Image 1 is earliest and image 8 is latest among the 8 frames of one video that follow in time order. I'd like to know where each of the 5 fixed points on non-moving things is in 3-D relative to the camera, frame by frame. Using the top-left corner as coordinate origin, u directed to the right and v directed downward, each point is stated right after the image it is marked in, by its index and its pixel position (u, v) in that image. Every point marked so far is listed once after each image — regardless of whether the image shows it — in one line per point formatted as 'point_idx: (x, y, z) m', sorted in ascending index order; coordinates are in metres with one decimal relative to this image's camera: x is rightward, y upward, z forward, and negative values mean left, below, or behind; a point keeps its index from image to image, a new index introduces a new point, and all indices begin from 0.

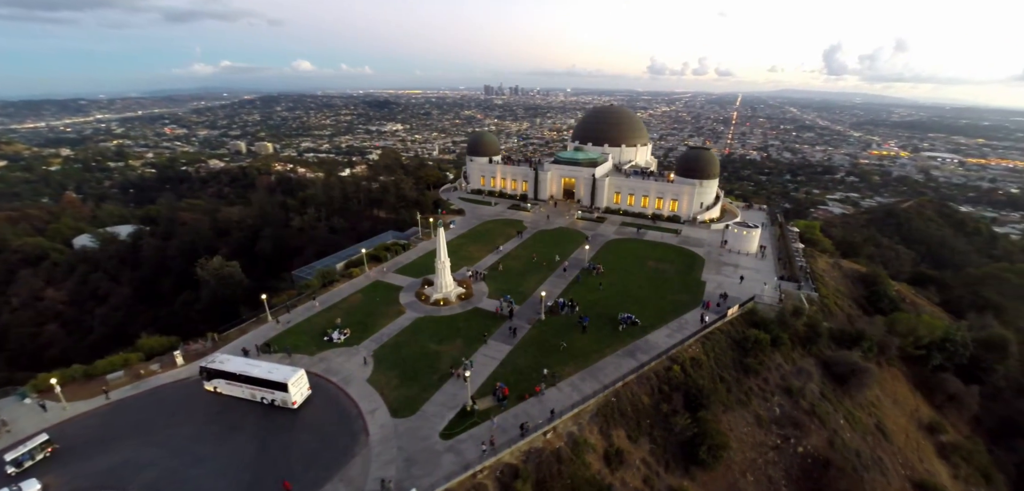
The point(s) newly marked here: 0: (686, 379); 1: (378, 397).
0: (+8.9, -6.7, +20.1) m
1: (-5.6, -6.6, +17.0) m
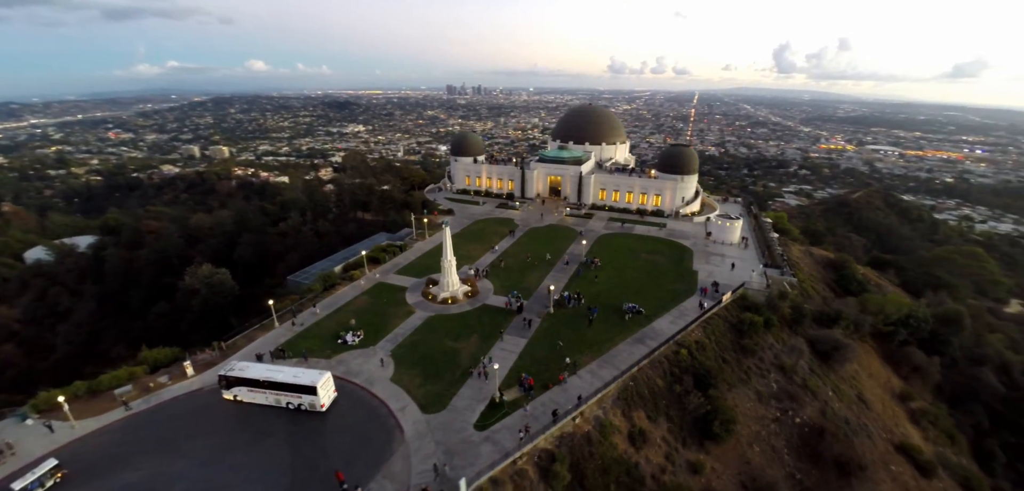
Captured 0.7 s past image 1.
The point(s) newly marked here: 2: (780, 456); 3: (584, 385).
0: (+9.7, -6.2, +21.2) m
1: (-4.5, -6.6, +17.2) m
2: (+13.6, -10.4, +19.8) m
3: (+3.5, -6.4, +18.1) m
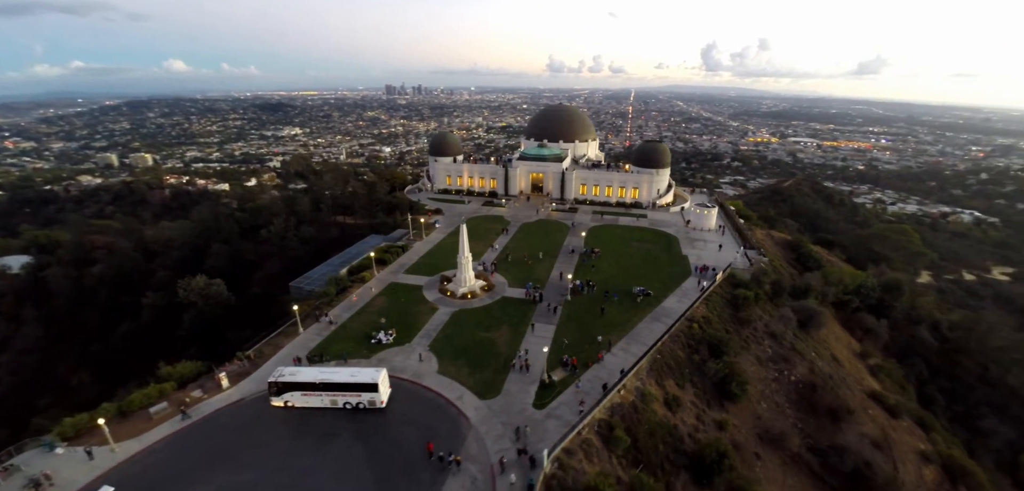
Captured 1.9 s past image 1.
0: (+11.4, -5.2, +23.5) m
1: (-2.3, -6.4, +17.9) m
2: (+15.6, -9.3, +22.4) m
3: (+5.5, -5.8, +19.6) m
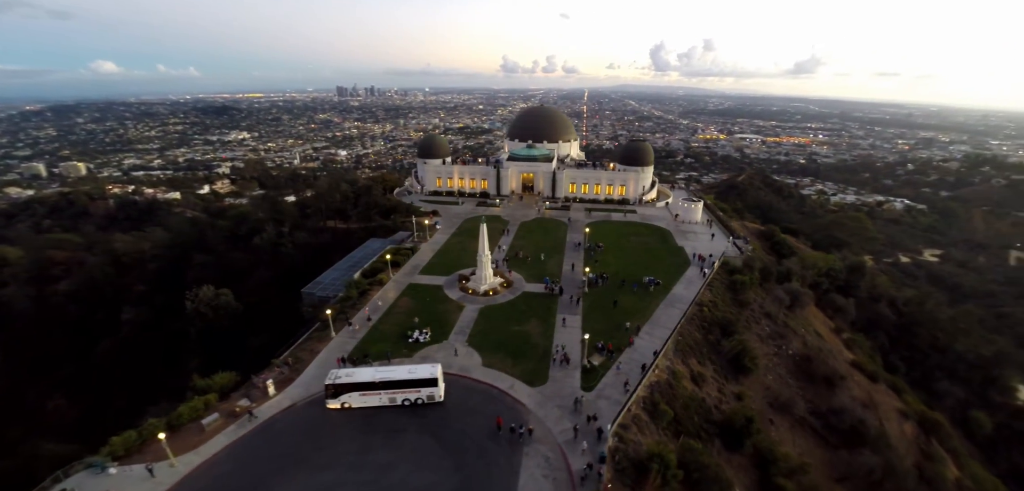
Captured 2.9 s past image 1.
0: (+12.9, -4.6, +25.5) m
1: (-0.2, -6.2, +18.8) m
2: (+17.4, -8.4, +24.8) m
3: (+7.4, -5.3, +21.2) m
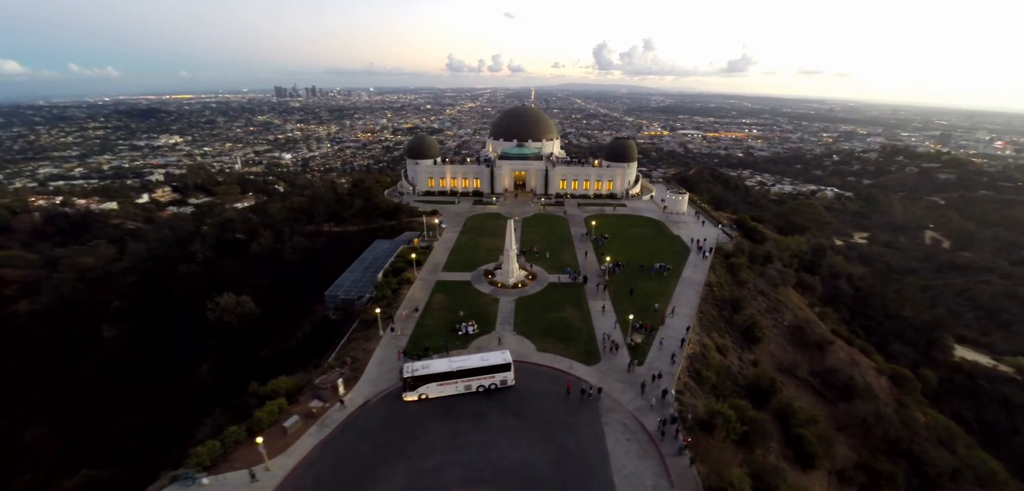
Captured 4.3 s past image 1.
0: (+15.0, -3.6, +28.3) m
1: (+2.6, -5.8, +20.4) m
2: (+19.6, -7.3, +28.1) m
3: (+9.9, -4.6, +23.5) m
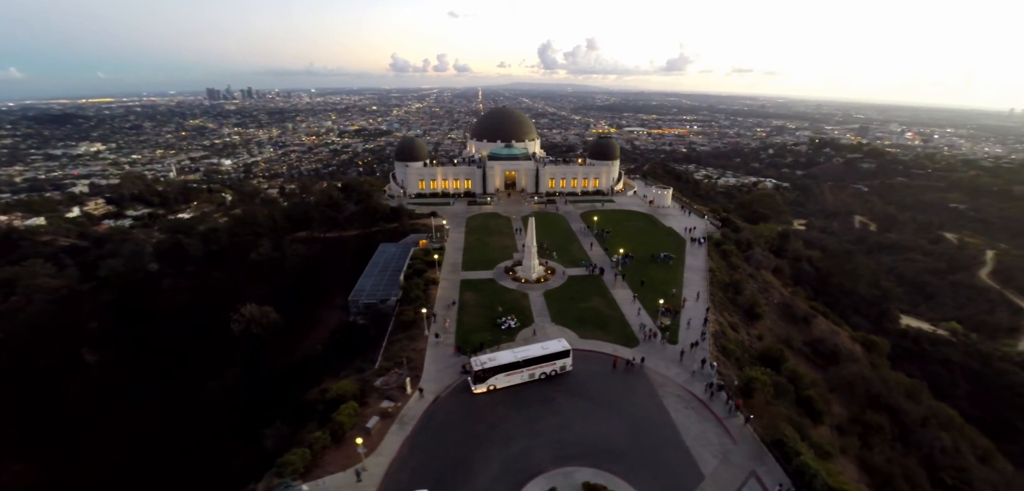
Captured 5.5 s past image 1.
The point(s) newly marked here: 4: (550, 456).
0: (+16.6, -2.7, +31.2) m
1: (+5.2, -5.4, +22.2) m
2: (+21.4, -6.1, +31.4) m
3: (+12.1, -3.9, +26.0) m
4: (+1.5, -8.1, +15.2) m
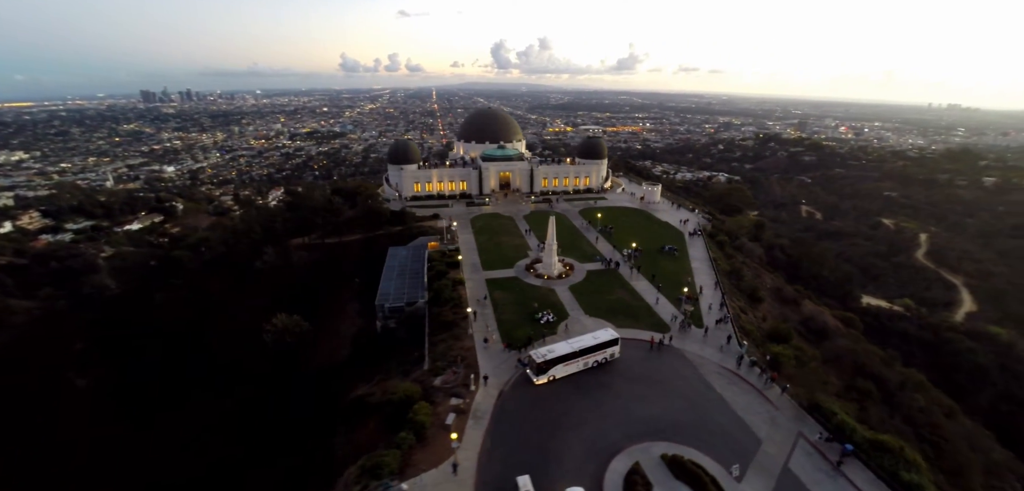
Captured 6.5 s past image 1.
0: (+18.2, -1.9, +33.9) m
1: (+7.7, -5.1, +23.9) m
2: (+23.1, -5.2, +34.5) m
3: (+14.2, -3.3, +28.3) m
4: (+4.7, -7.9, +16.6) m
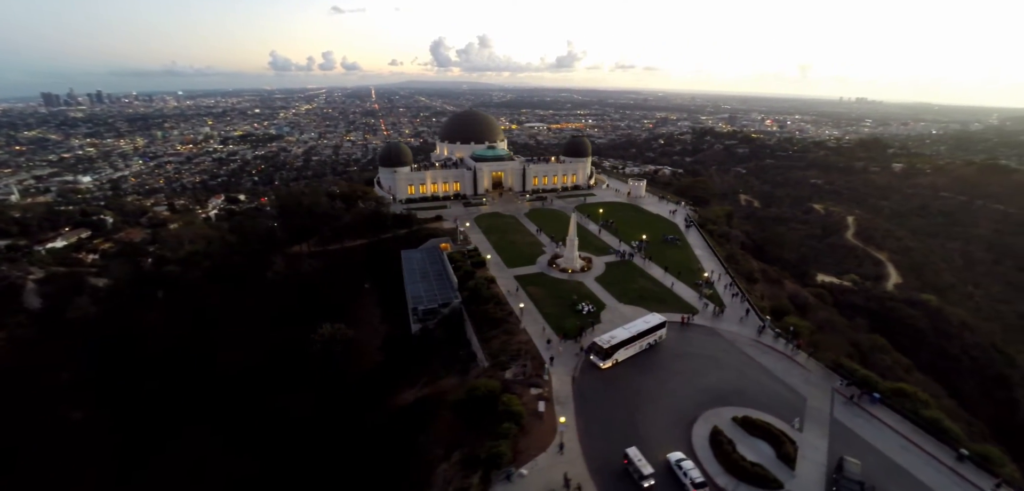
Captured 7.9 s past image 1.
0: (+19.9, -0.8, +37.4) m
1: (+10.6, -4.5, +26.4) m
2: (+24.9, -3.8, +38.5) m
3: (+16.6, -2.4, +31.4) m
4: (+8.6, -7.5, +18.8) m
